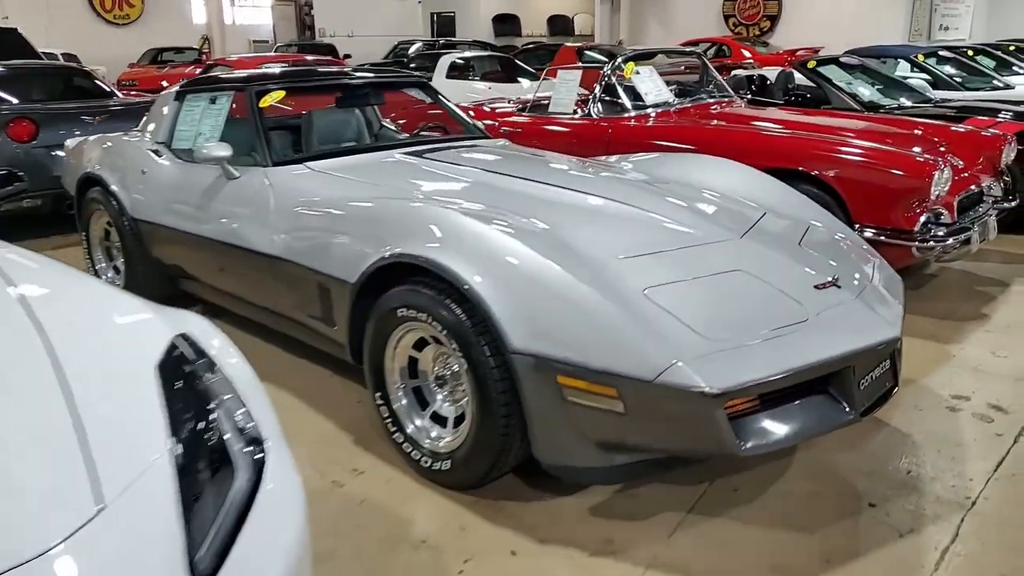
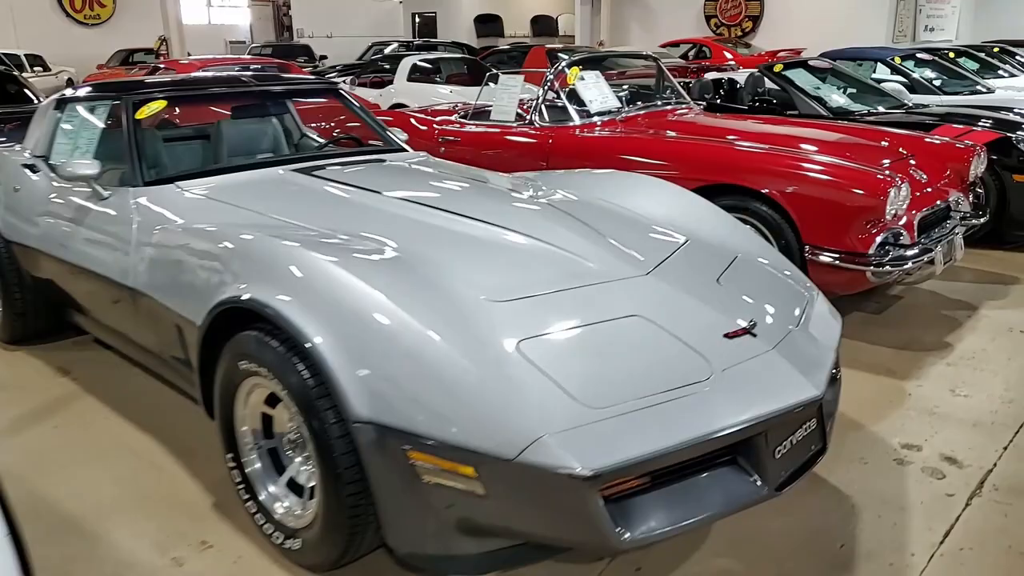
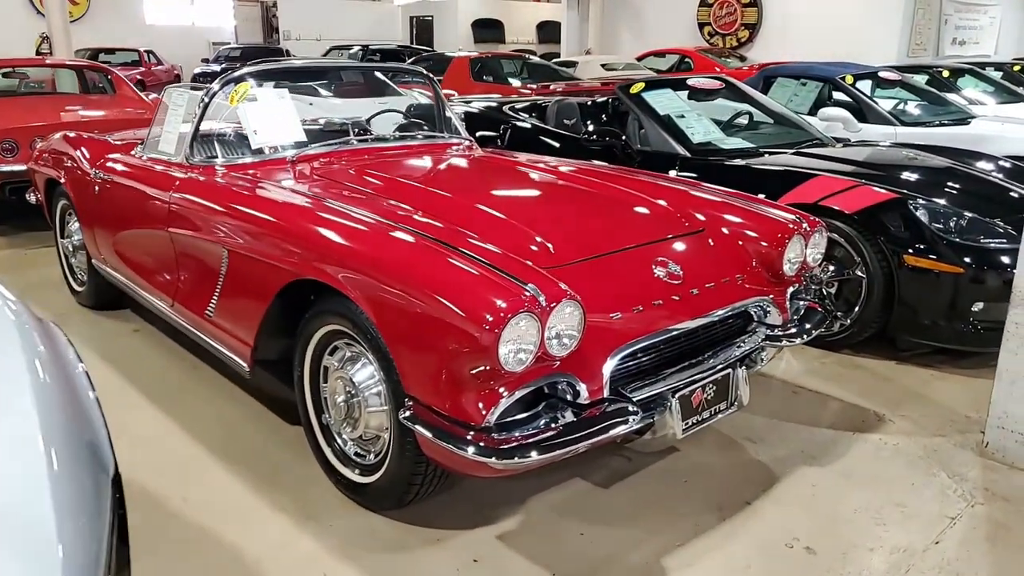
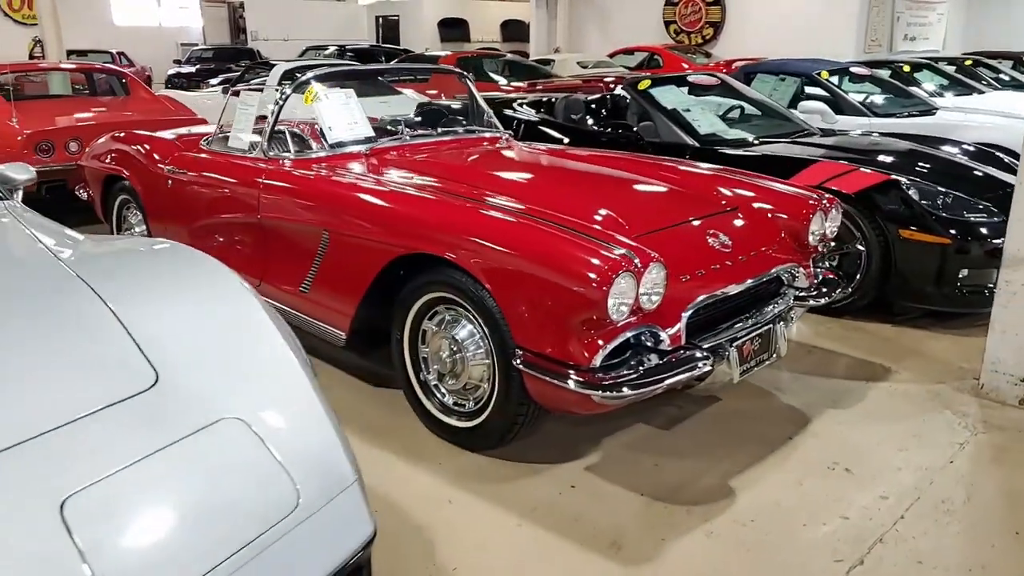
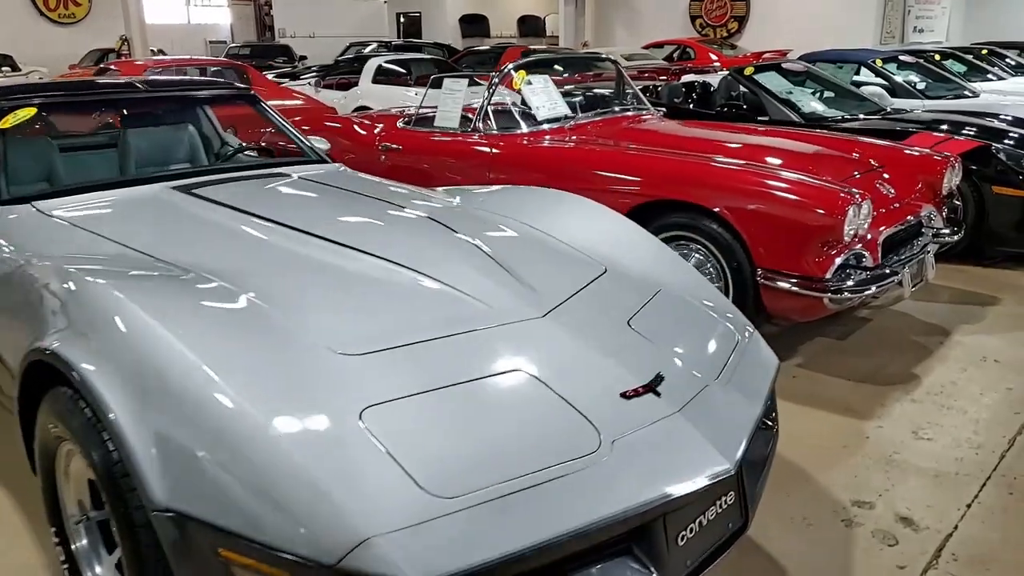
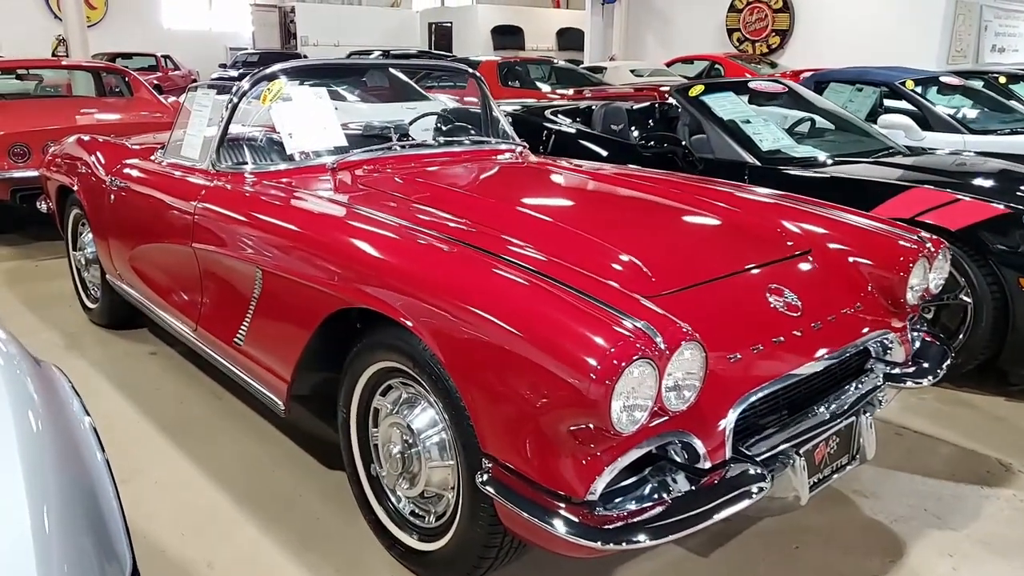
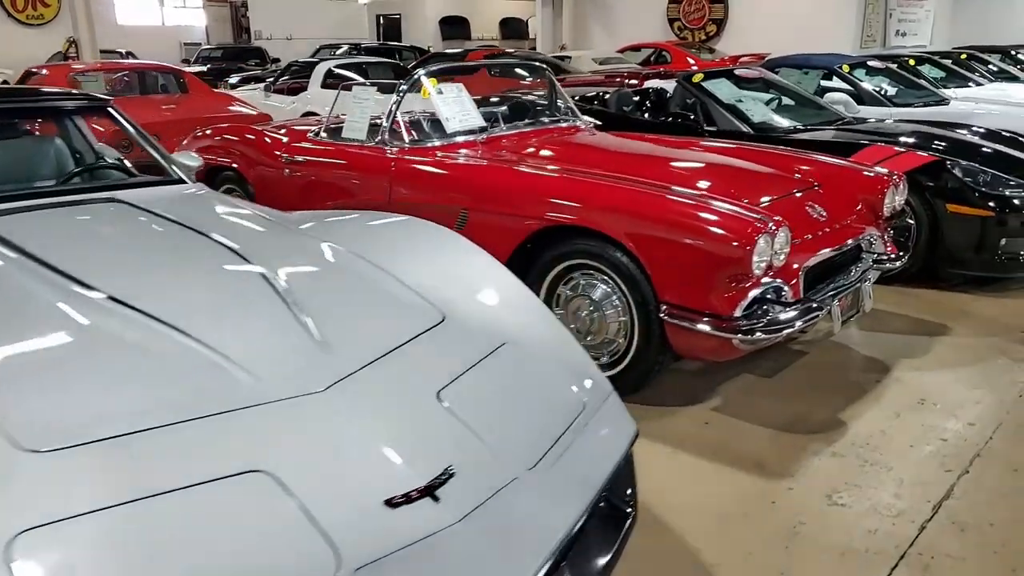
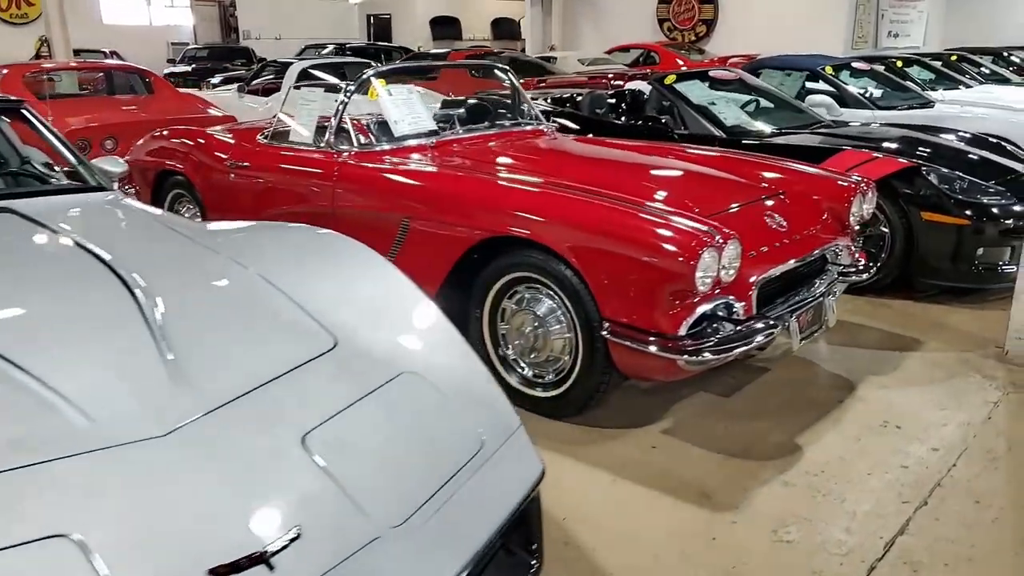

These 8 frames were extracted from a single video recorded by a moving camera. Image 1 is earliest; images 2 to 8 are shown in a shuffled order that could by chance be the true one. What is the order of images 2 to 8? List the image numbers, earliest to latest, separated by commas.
2, 5, 7, 8, 4, 3, 6
